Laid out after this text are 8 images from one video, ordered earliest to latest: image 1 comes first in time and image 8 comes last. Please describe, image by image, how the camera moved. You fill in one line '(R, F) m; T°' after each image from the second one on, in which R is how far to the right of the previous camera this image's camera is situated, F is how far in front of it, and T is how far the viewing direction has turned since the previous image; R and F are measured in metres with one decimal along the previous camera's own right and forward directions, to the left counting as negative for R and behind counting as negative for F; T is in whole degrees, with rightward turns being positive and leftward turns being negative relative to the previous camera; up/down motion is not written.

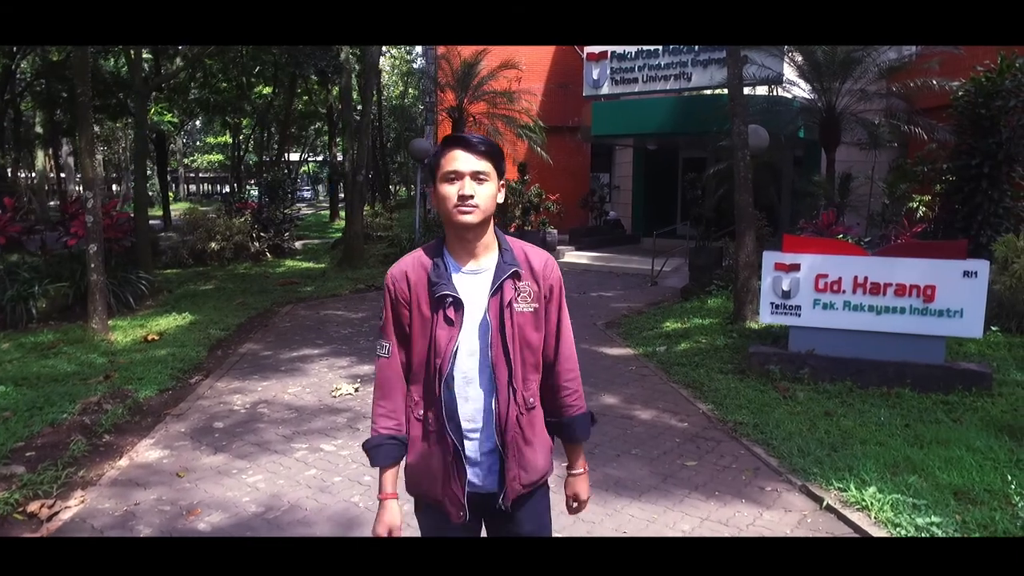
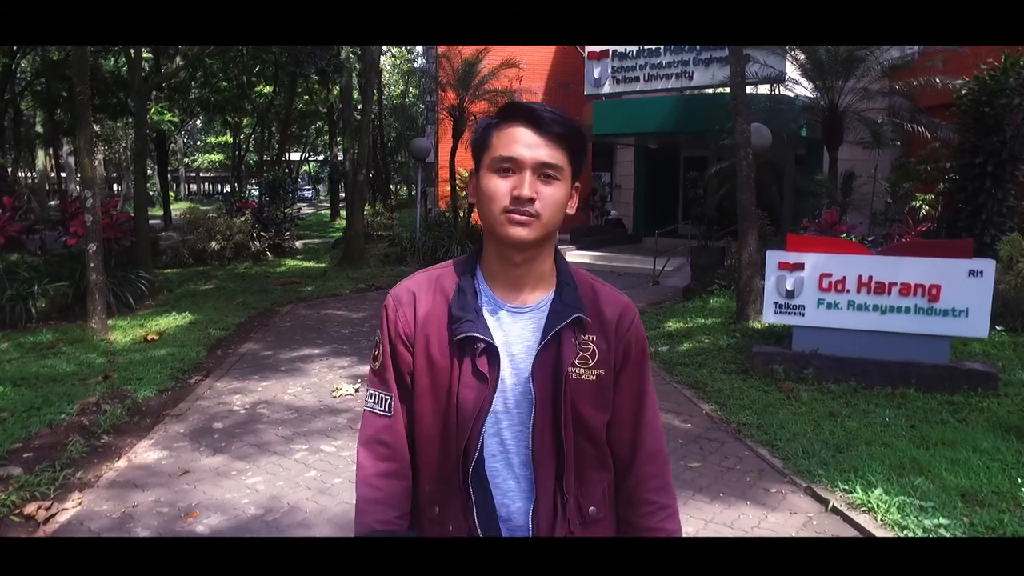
(0.0, 0.0) m; 0°
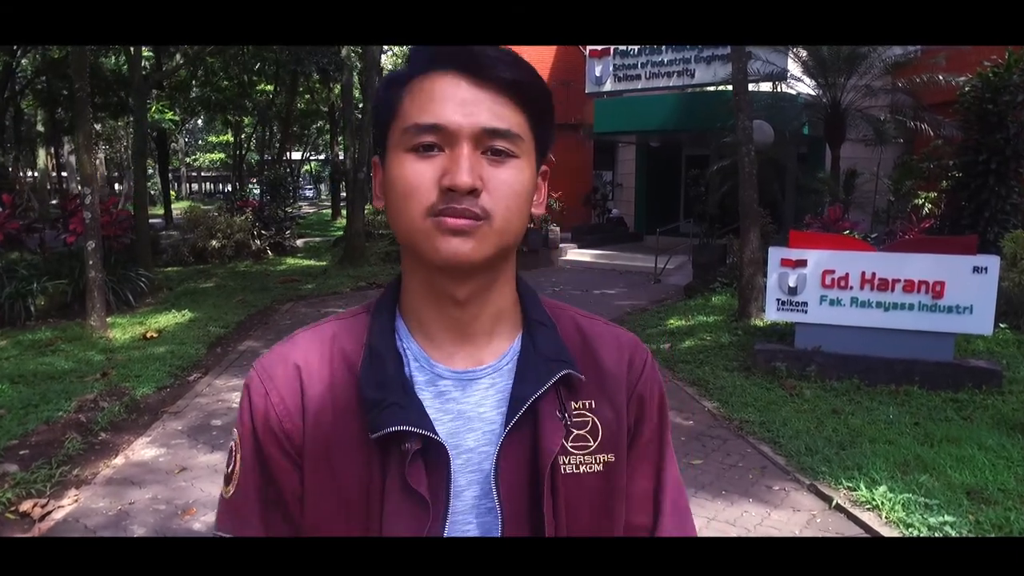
(0.0, 0.0) m; 0°
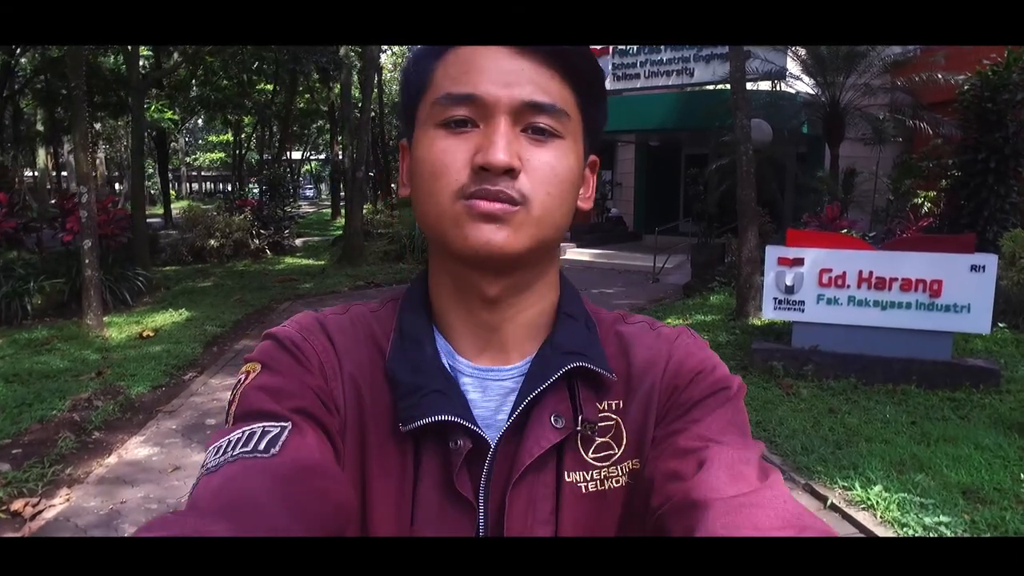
(0.0, 0.0) m; 0°
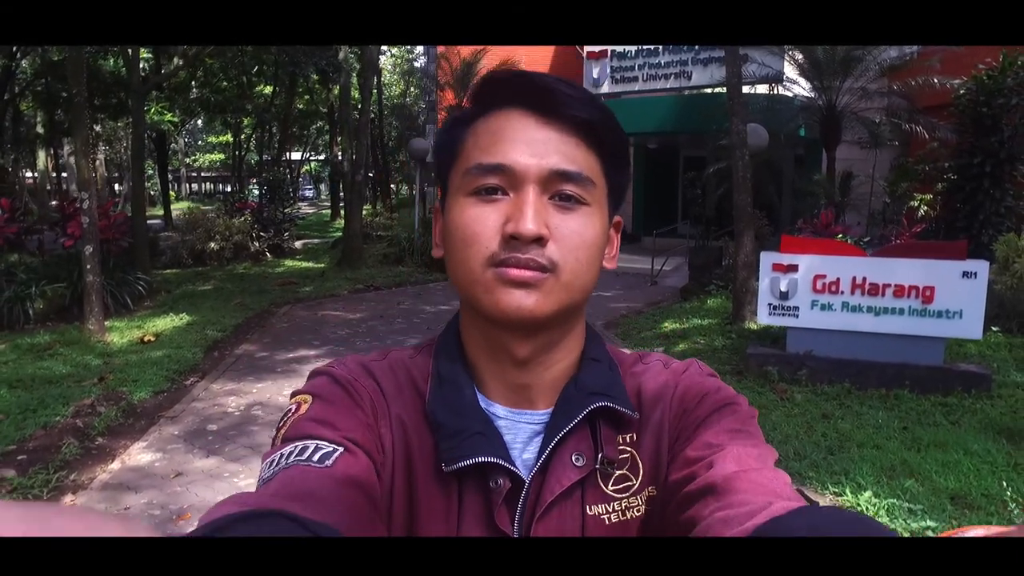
(0.0, -0.1) m; 0°
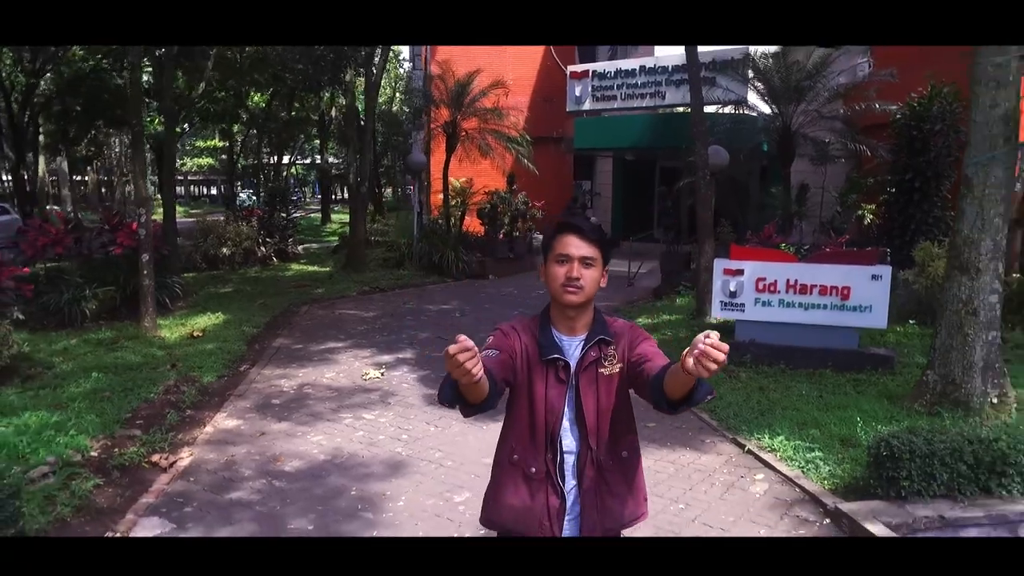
(-0.2, -1.5) m; +1°
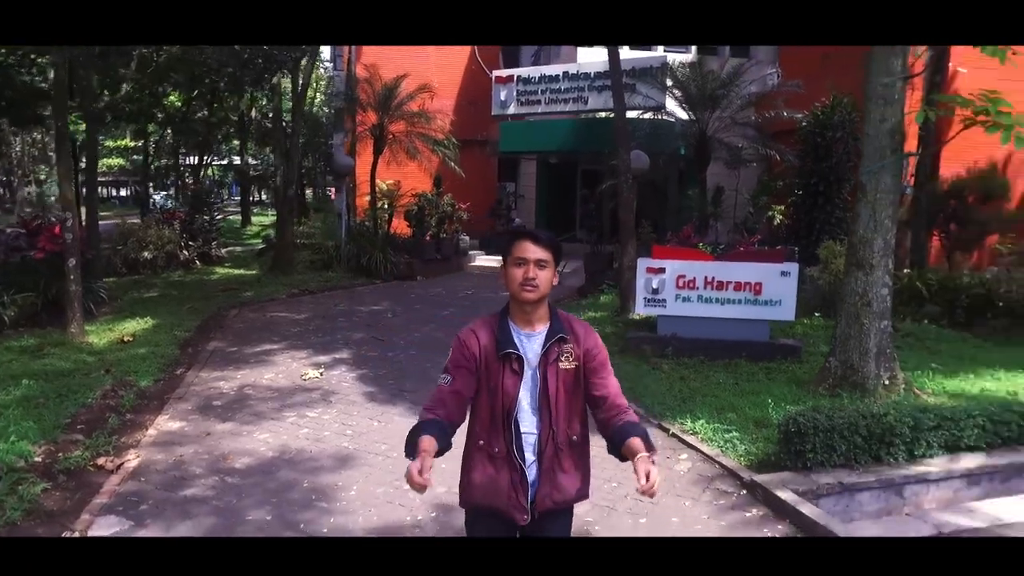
(-0.1, -0.3) m; +6°
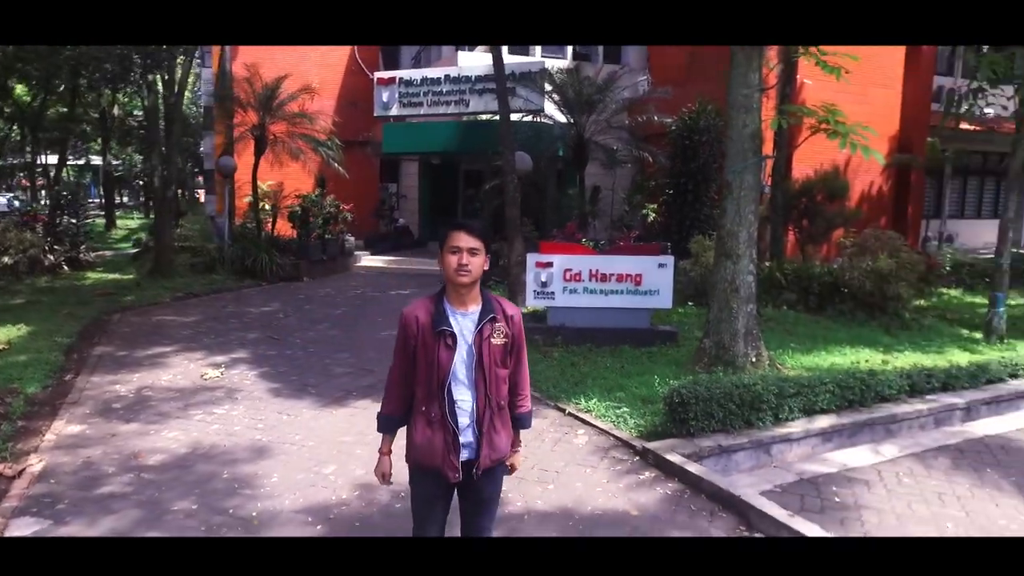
(-0.2, -0.4) m; +9°
